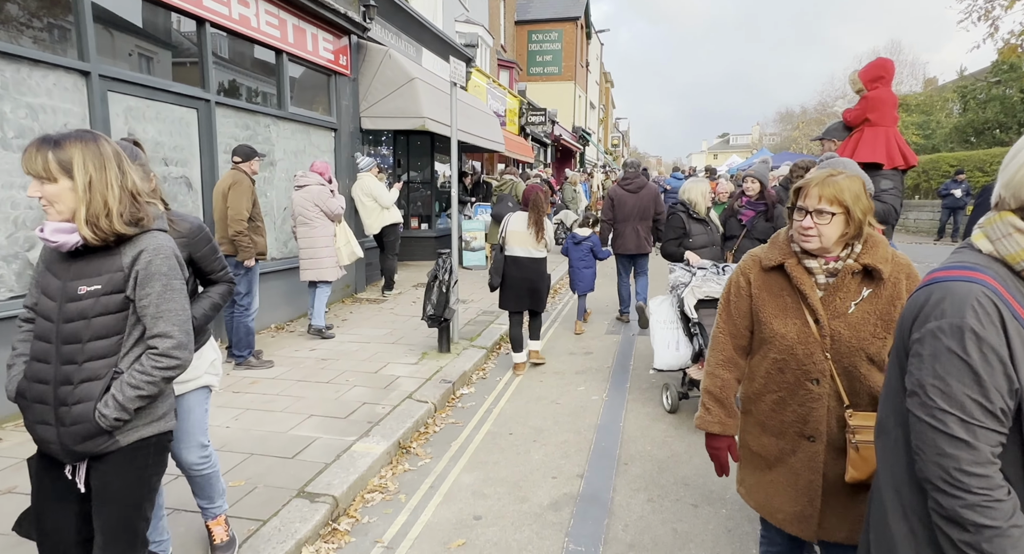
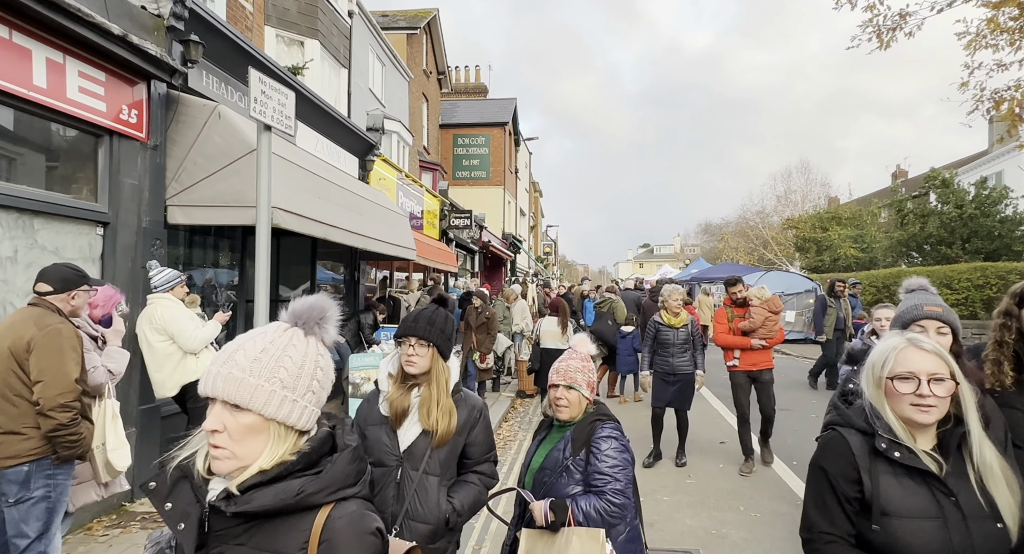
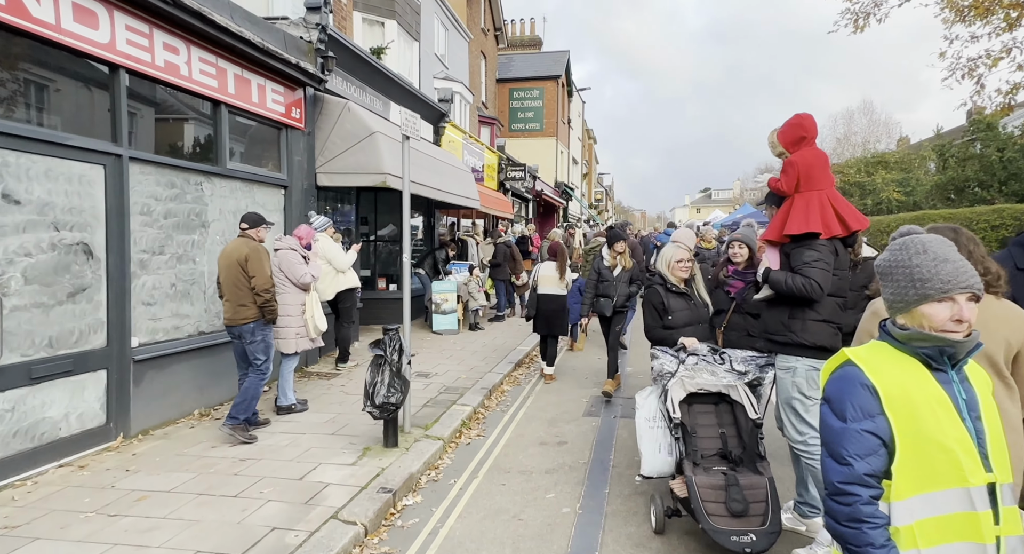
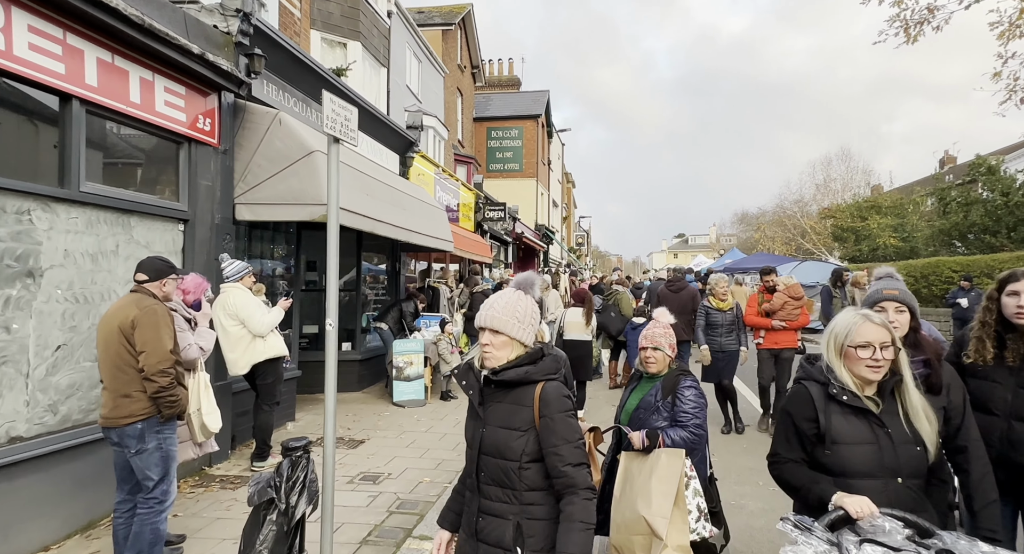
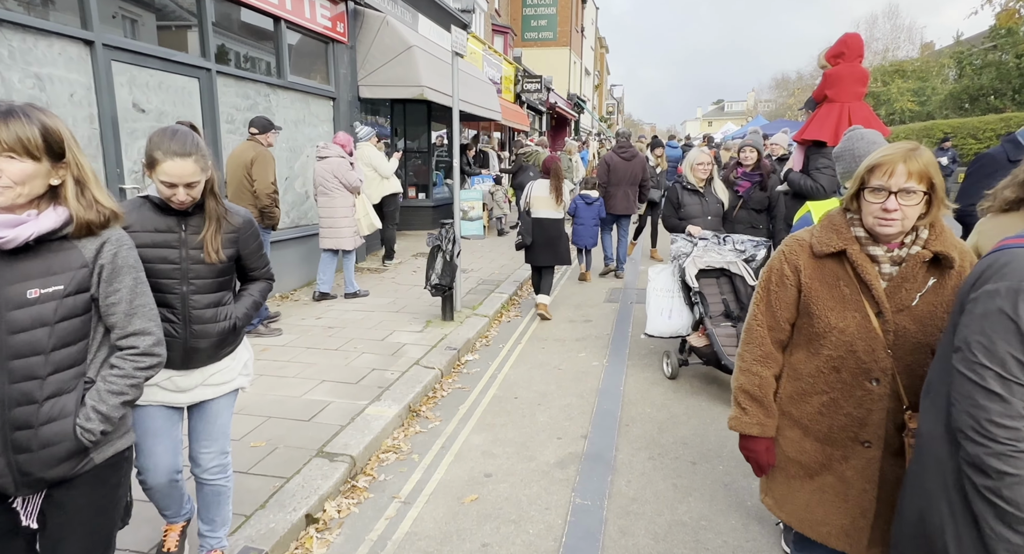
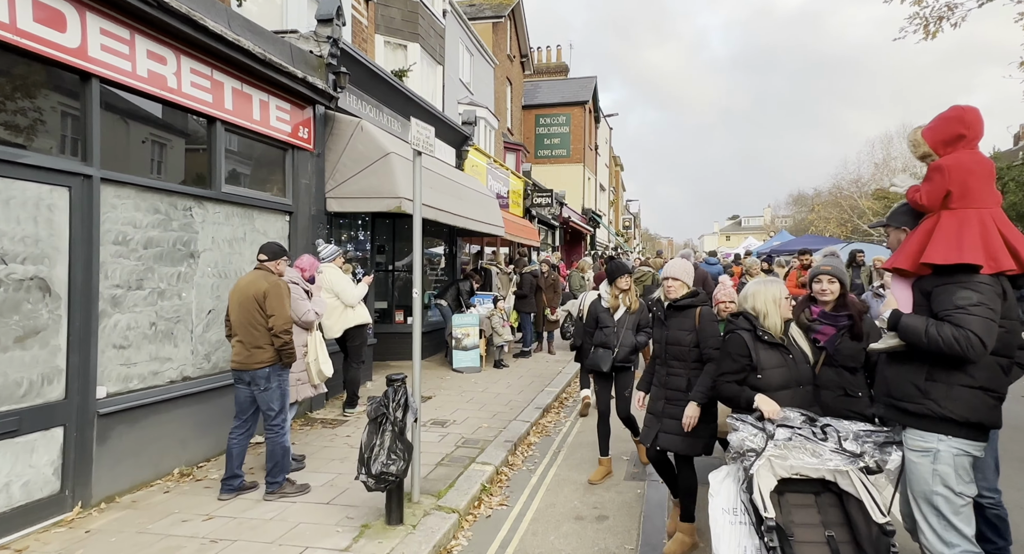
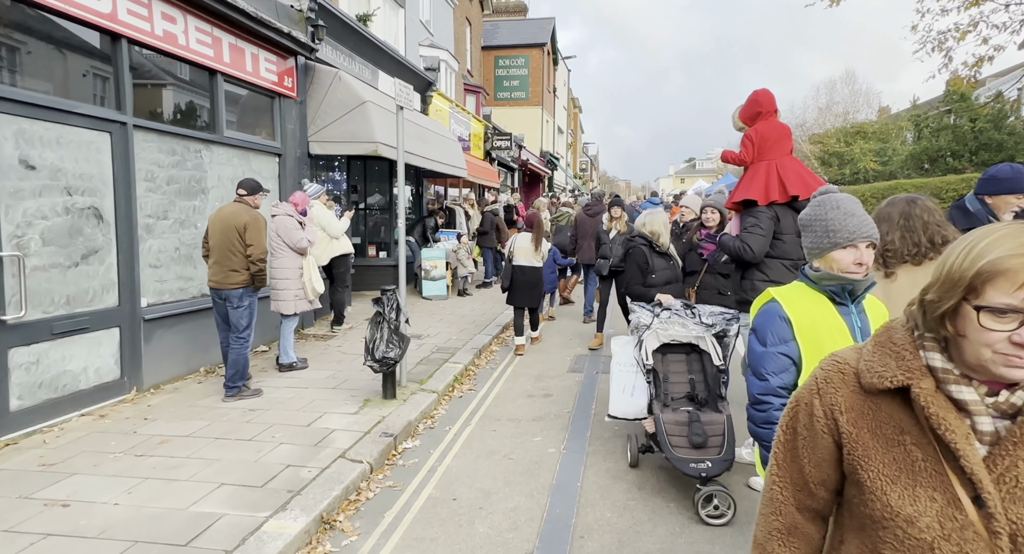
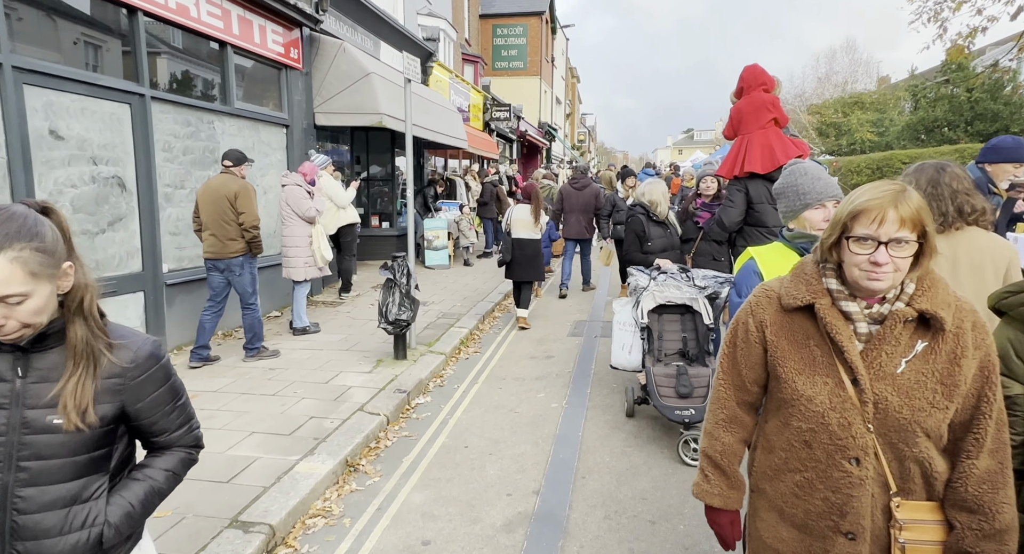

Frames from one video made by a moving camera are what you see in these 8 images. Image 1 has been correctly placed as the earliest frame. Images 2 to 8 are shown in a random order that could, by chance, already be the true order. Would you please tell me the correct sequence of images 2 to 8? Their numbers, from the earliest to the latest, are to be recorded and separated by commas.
5, 8, 7, 3, 6, 4, 2
